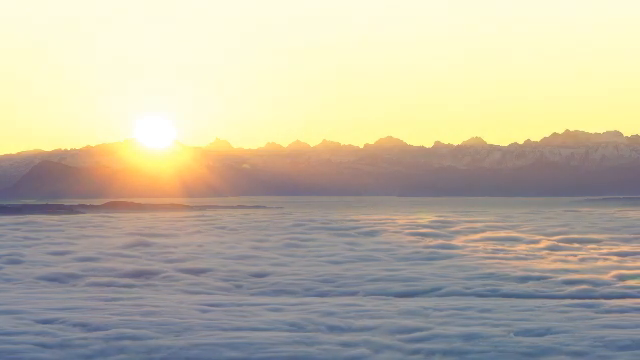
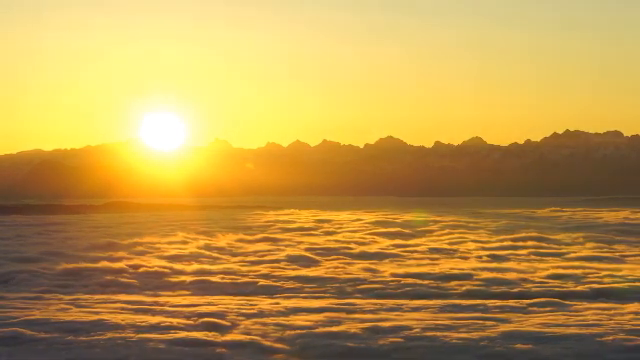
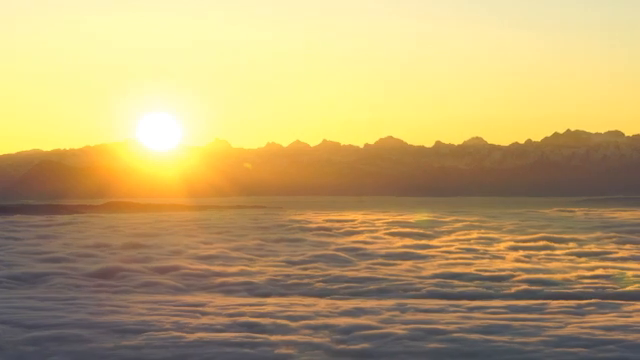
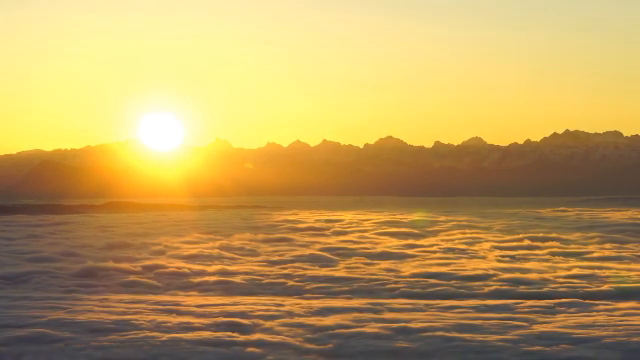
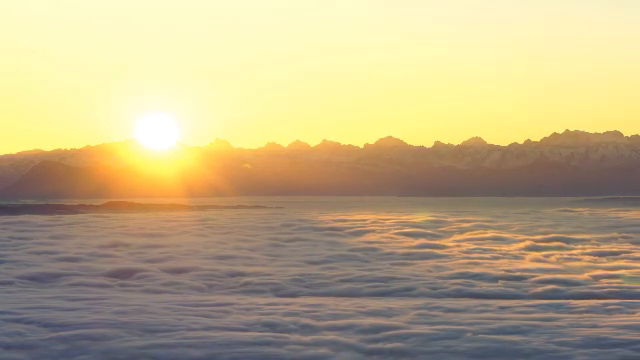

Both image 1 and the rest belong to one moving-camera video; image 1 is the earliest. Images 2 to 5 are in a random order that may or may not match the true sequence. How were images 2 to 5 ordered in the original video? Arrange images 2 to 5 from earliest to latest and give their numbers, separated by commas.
5, 3, 4, 2
